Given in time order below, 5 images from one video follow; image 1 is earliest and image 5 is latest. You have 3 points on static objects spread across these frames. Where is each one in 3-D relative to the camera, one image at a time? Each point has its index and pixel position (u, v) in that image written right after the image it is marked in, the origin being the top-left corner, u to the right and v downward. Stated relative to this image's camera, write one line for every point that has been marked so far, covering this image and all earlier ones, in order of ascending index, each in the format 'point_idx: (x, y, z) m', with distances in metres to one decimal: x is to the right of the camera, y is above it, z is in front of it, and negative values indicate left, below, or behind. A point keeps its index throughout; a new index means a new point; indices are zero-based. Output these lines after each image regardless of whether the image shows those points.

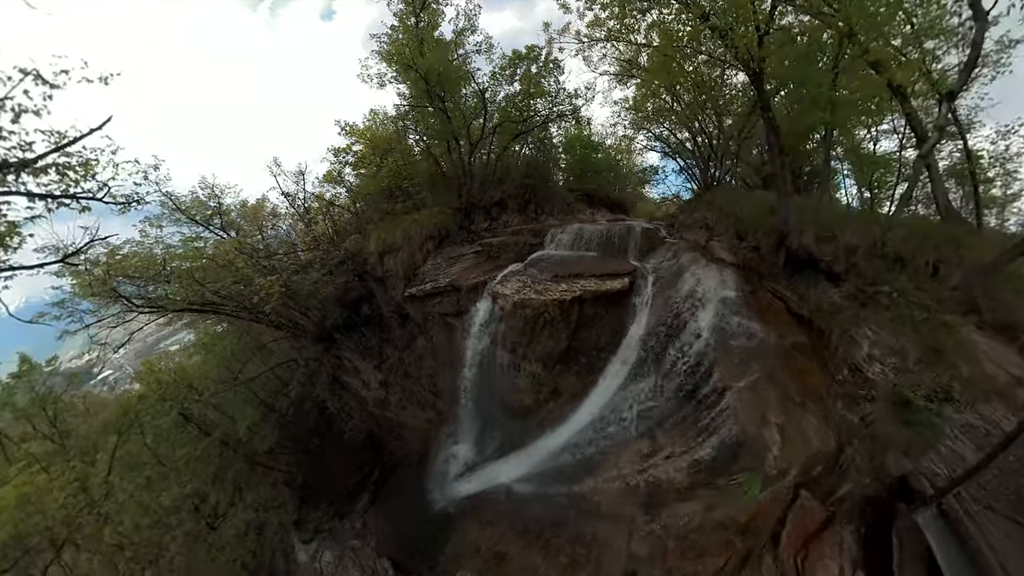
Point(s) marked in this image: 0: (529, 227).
0: (+2.4, +7.8, +19.8) m
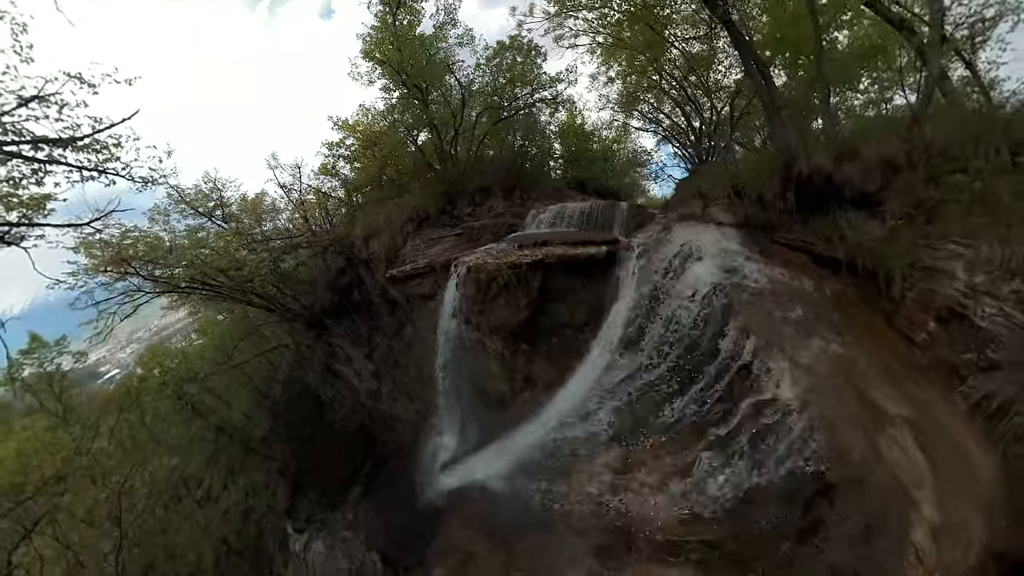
0: (-0.3, +8.9, +19.1) m
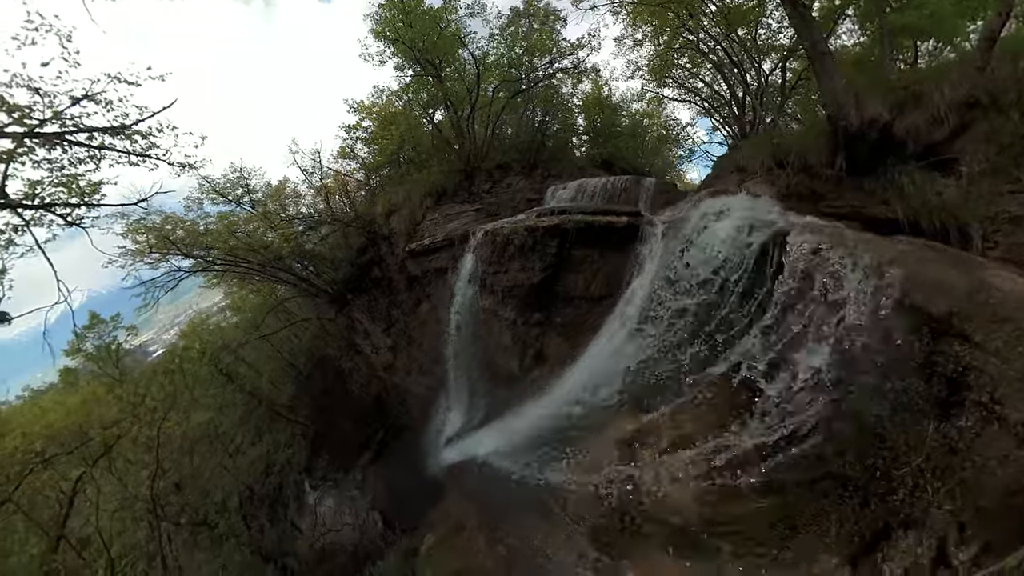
0: (+2.5, +12.6, +18.4) m
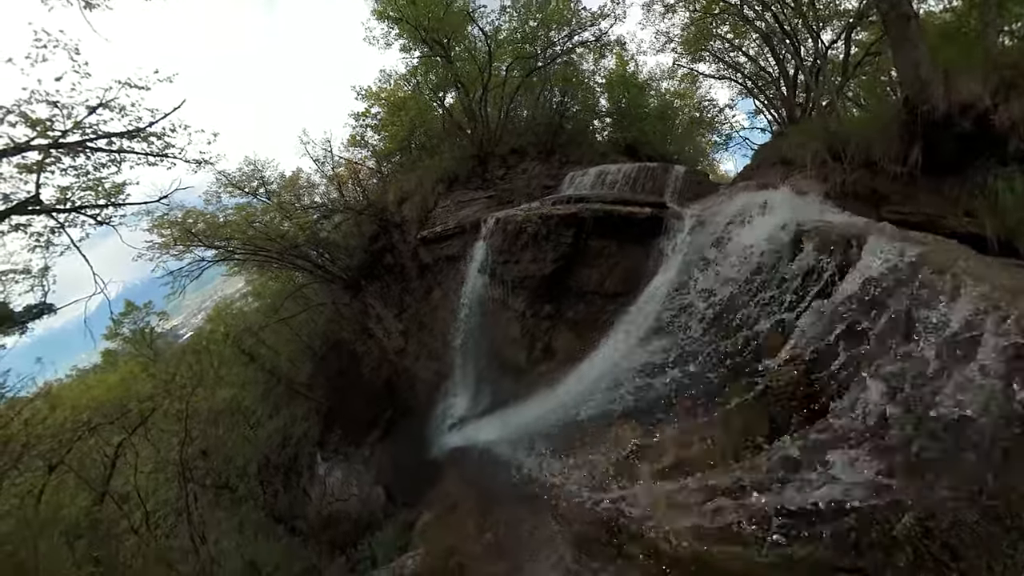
0: (+4.7, +13.7, +17.1) m
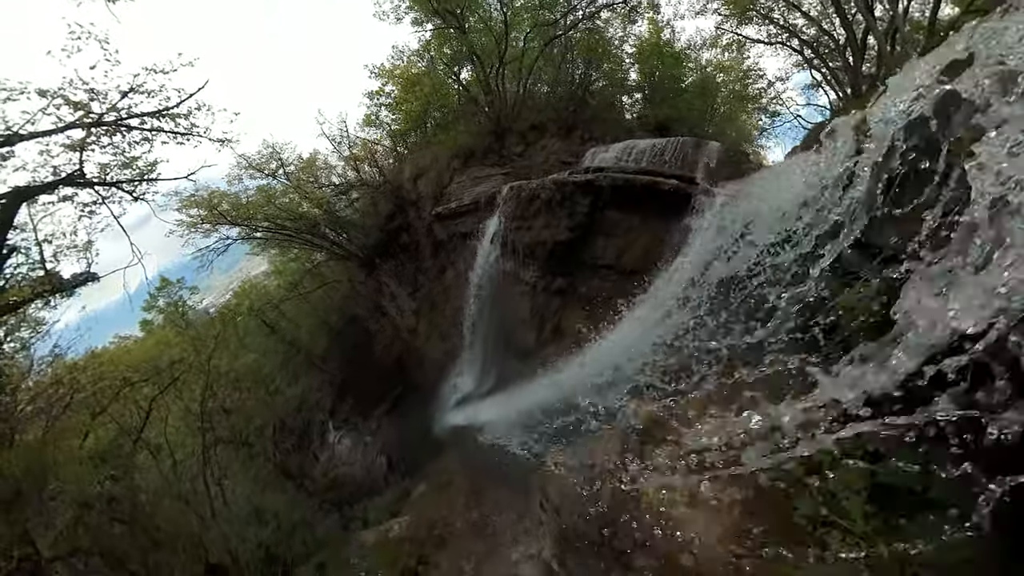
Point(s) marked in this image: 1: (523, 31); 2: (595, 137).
0: (+7.0, +16.6, +16.0) m
1: (+3.2, +37.2, +20.0) m
2: (+10.6, +19.7, +17.6) m
